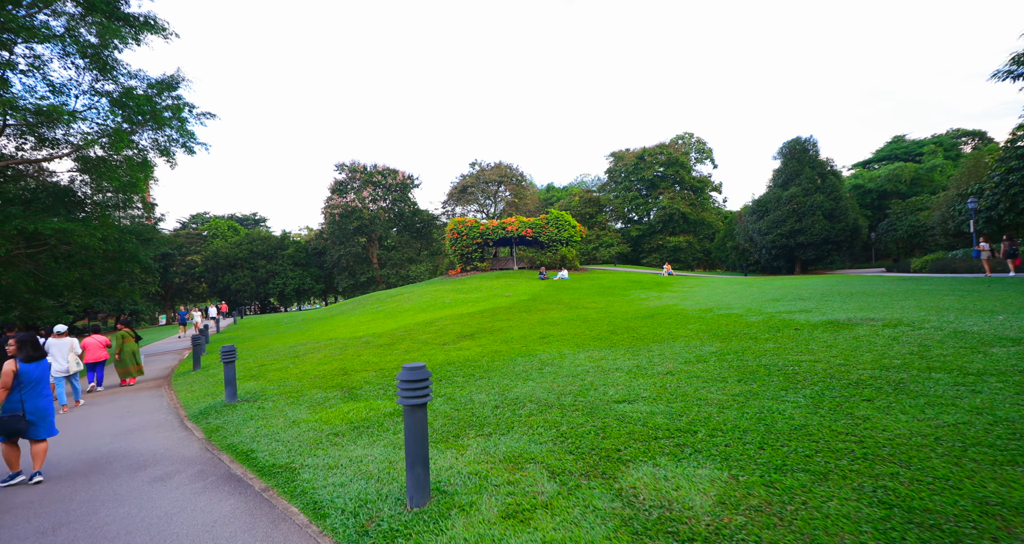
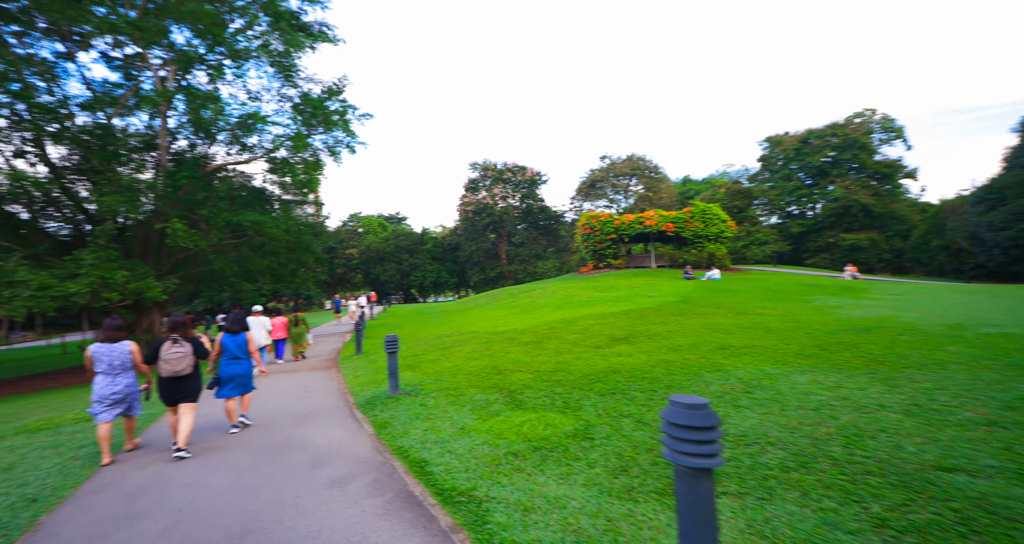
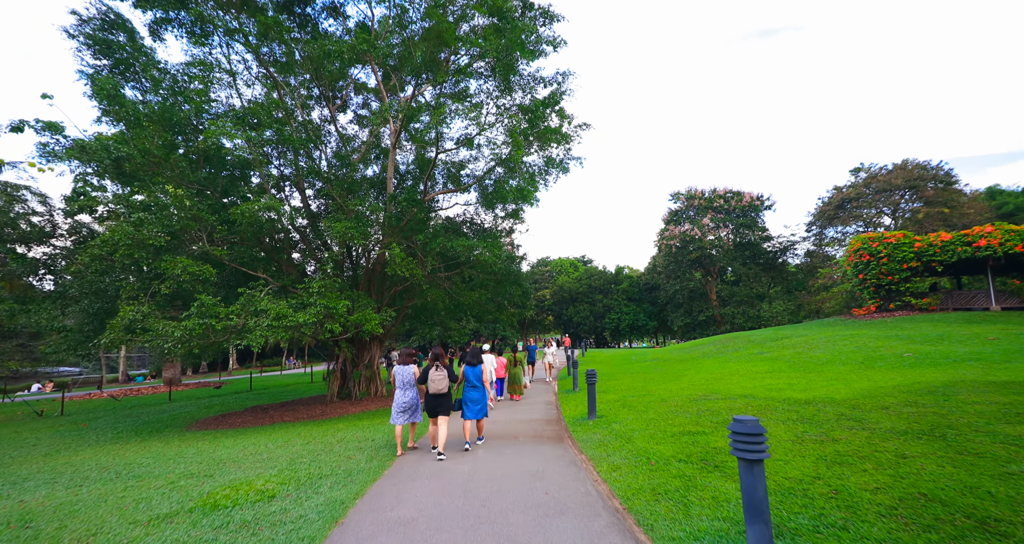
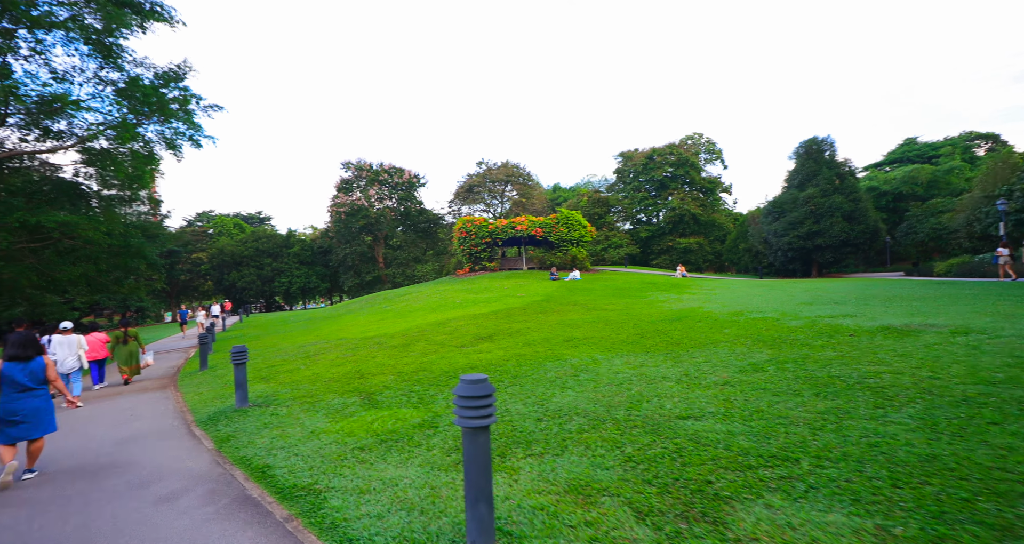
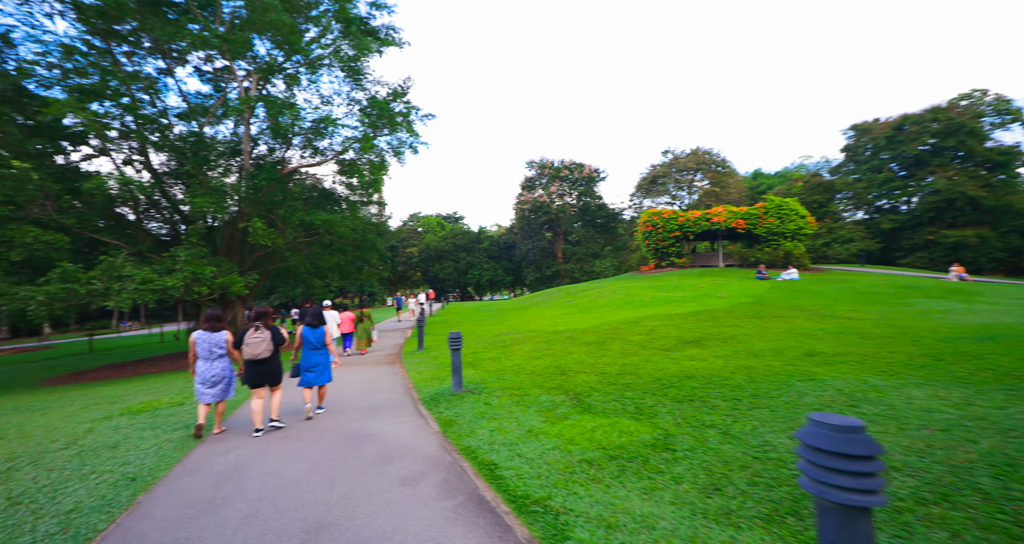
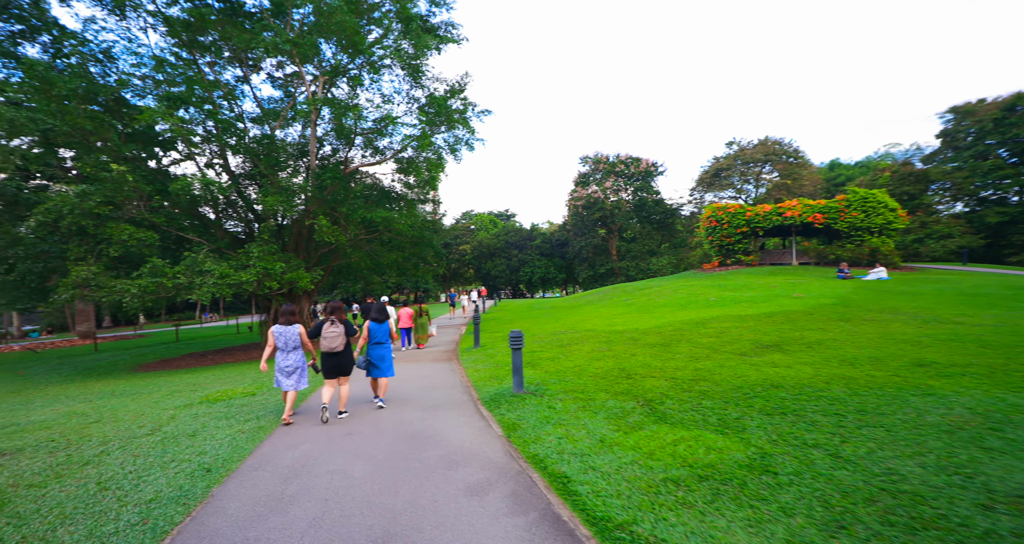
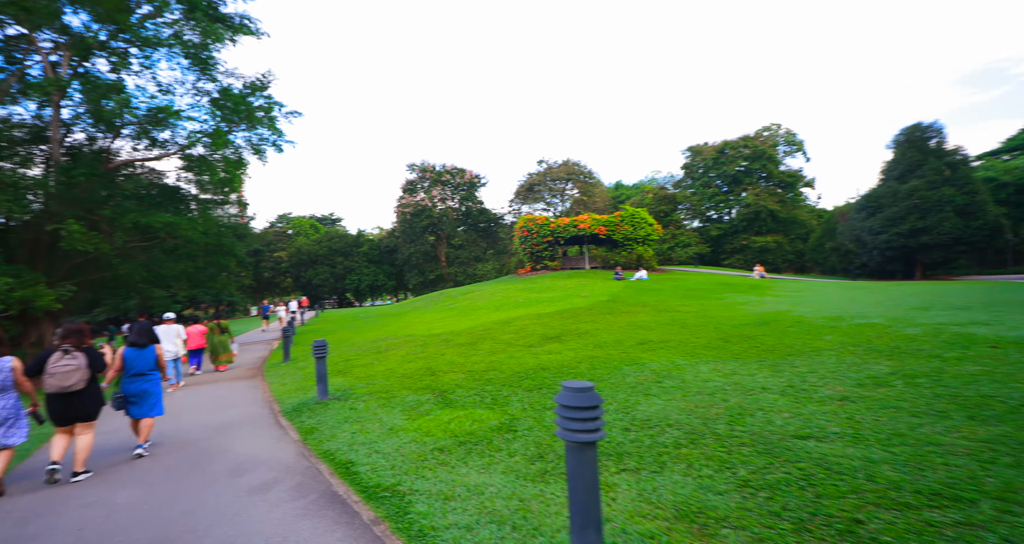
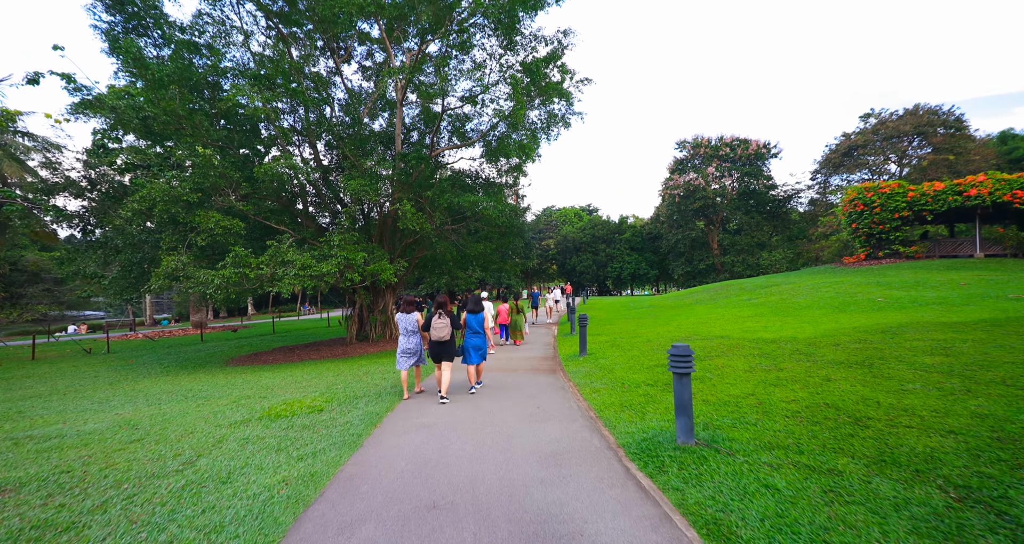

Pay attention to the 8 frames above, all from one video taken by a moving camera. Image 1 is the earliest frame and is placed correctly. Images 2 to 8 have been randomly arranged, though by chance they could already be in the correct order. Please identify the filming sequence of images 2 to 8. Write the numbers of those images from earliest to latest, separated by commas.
4, 7, 2, 5, 6, 8, 3
